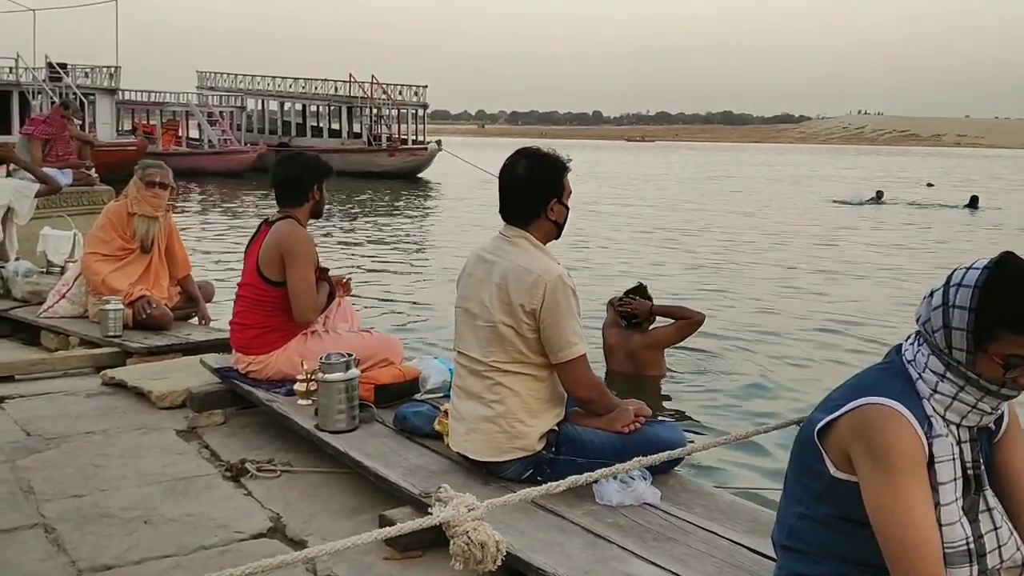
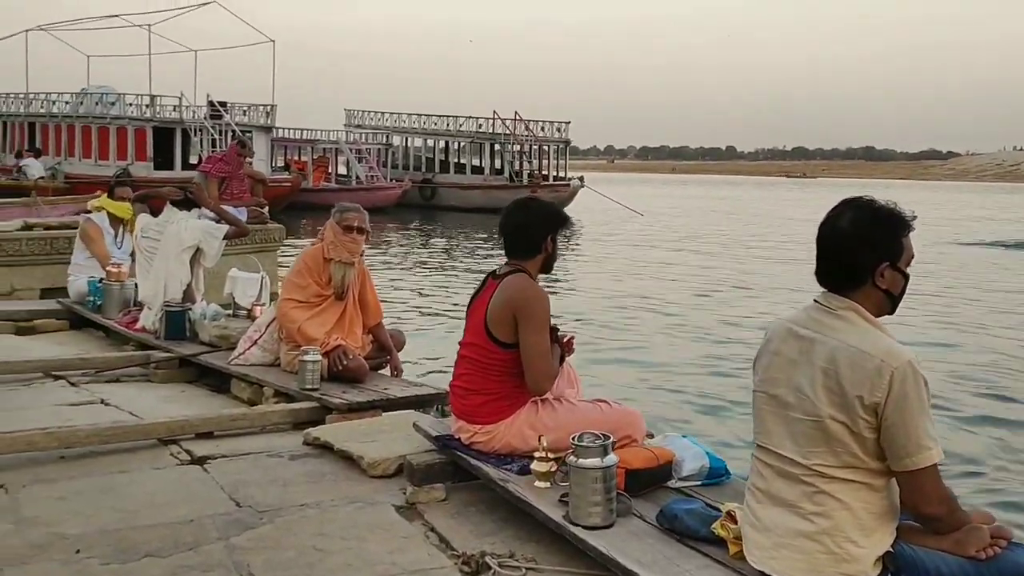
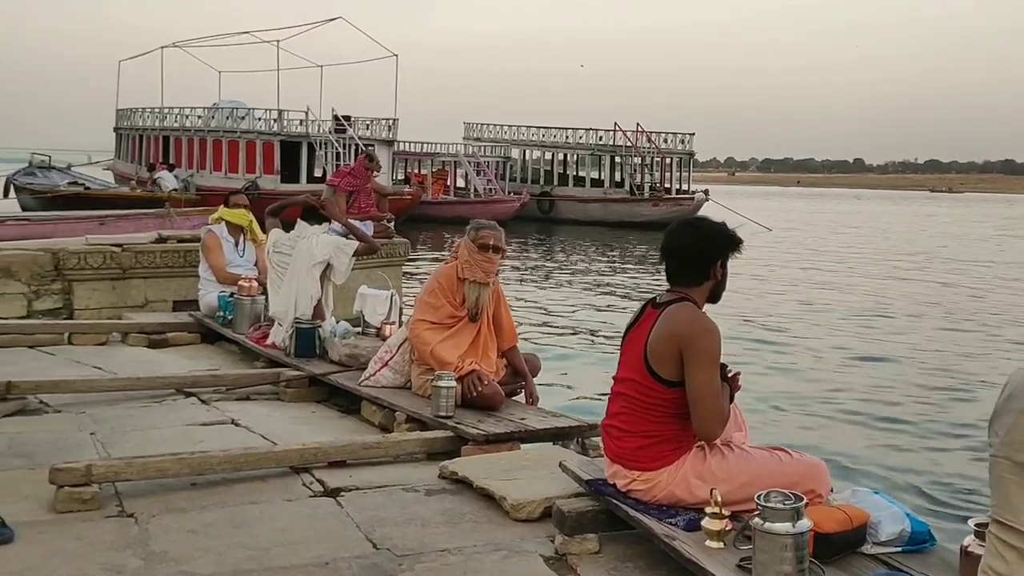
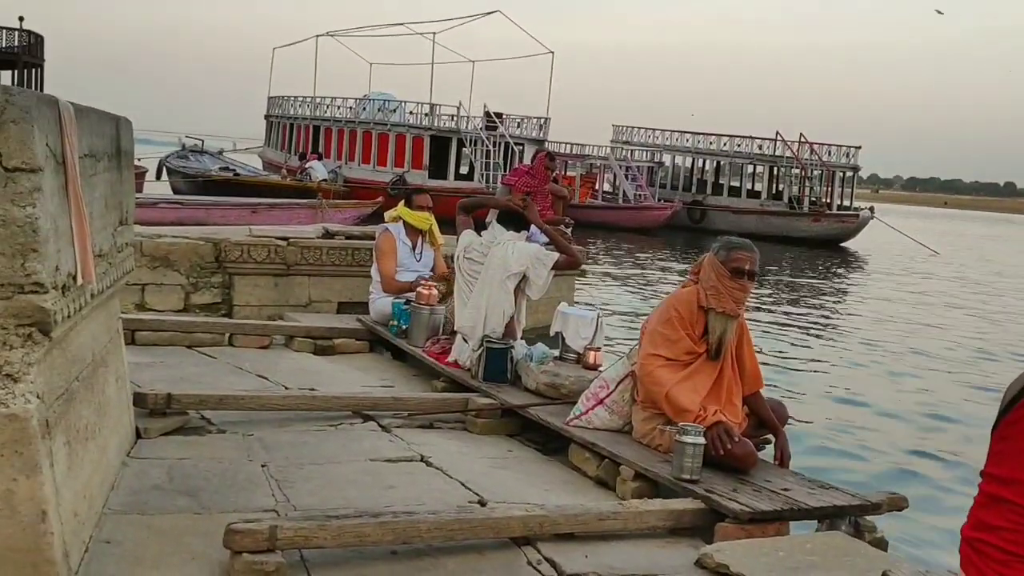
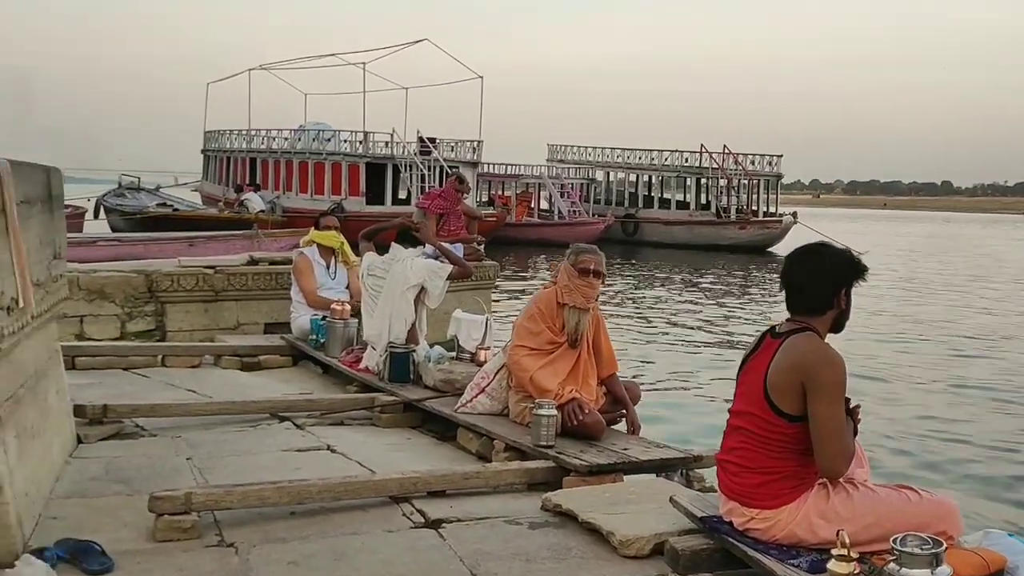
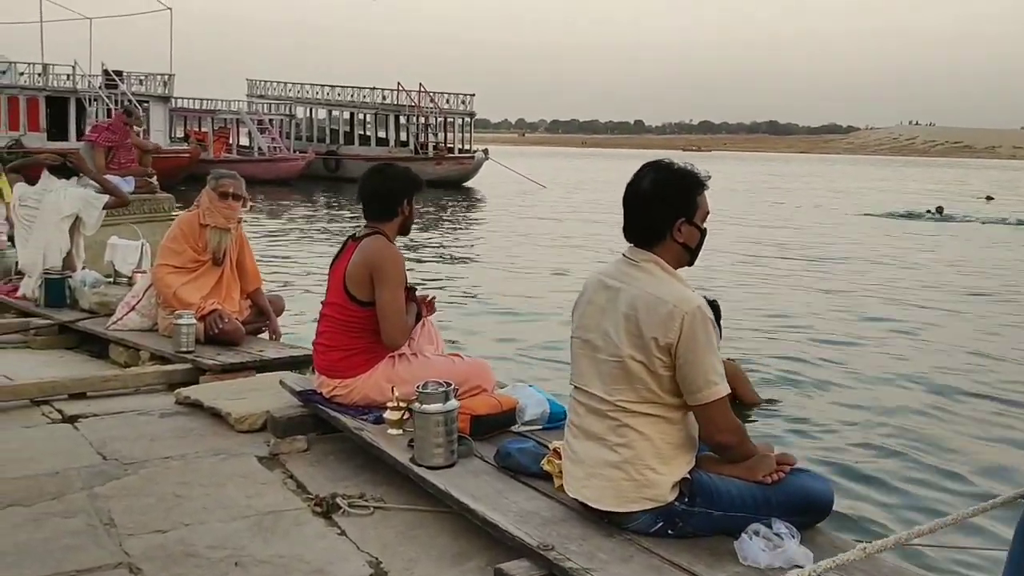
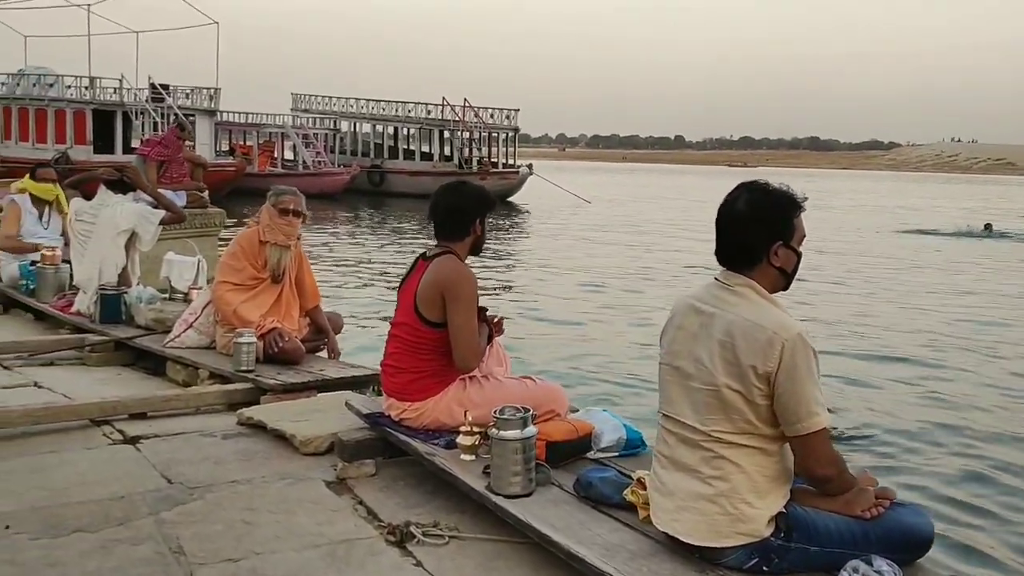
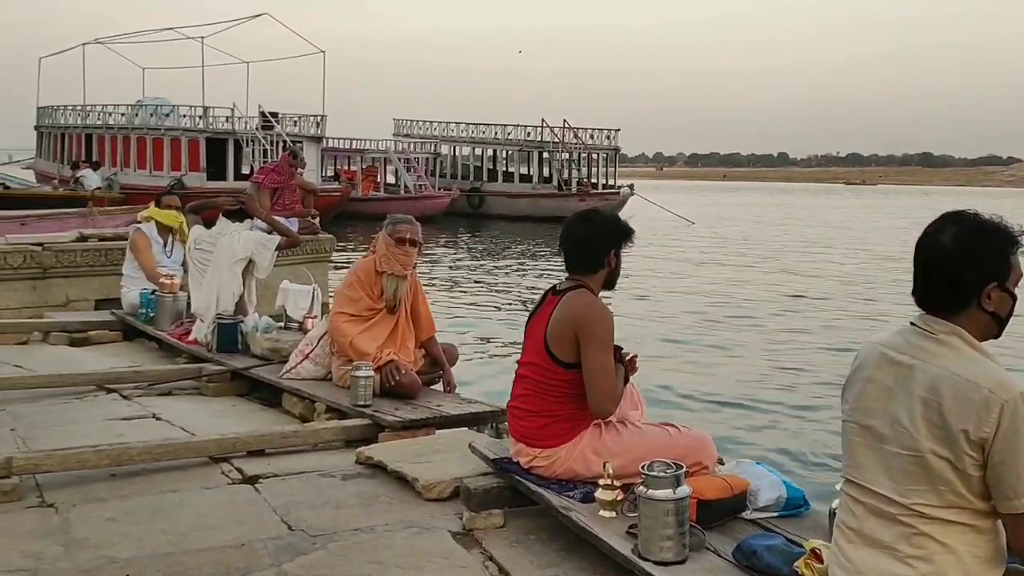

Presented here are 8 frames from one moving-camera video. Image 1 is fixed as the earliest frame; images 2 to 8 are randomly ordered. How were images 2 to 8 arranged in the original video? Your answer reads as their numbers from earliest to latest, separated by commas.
6, 7, 2, 8, 3, 5, 4
